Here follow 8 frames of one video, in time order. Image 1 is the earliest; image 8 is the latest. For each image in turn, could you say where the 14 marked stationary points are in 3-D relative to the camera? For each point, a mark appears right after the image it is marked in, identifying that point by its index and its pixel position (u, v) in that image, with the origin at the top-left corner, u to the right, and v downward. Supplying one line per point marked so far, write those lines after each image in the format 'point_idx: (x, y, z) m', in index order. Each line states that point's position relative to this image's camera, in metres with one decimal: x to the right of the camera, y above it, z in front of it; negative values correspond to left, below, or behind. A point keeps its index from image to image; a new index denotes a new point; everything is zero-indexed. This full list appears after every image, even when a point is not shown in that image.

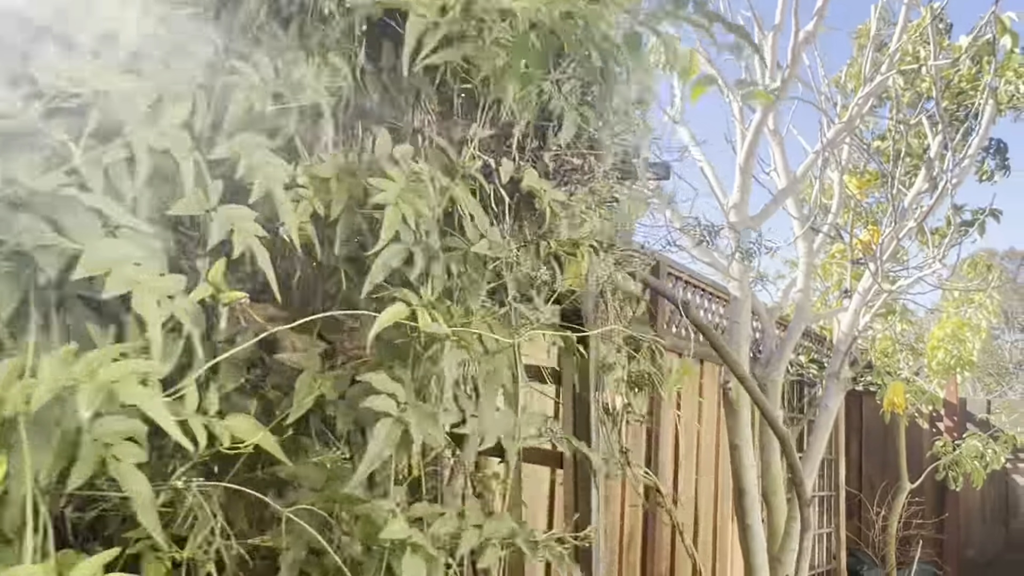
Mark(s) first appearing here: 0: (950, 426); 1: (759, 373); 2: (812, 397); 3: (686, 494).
0: (+2.4, -0.8, +4.9) m
1: (+0.8, -0.3, +3.0) m
2: (+1.3, -0.5, +4.1) m
3: (+0.6, -0.7, +3.2) m
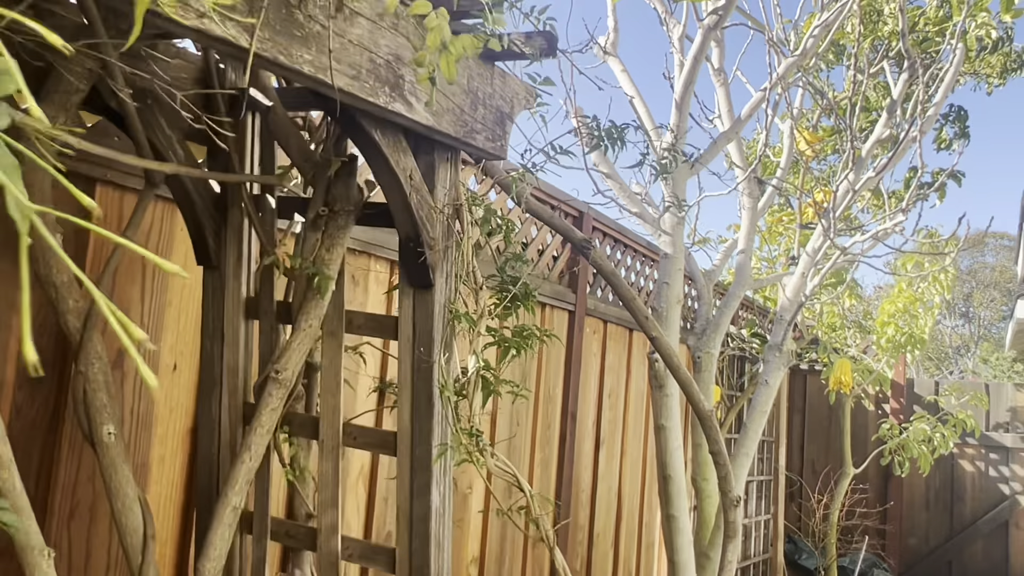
0: (+2.0, -0.6, +4.6) m
1: (+0.5, -0.2, +2.7) m
2: (+1.0, -0.4, +3.7) m
3: (+0.3, -0.6, +2.8) m
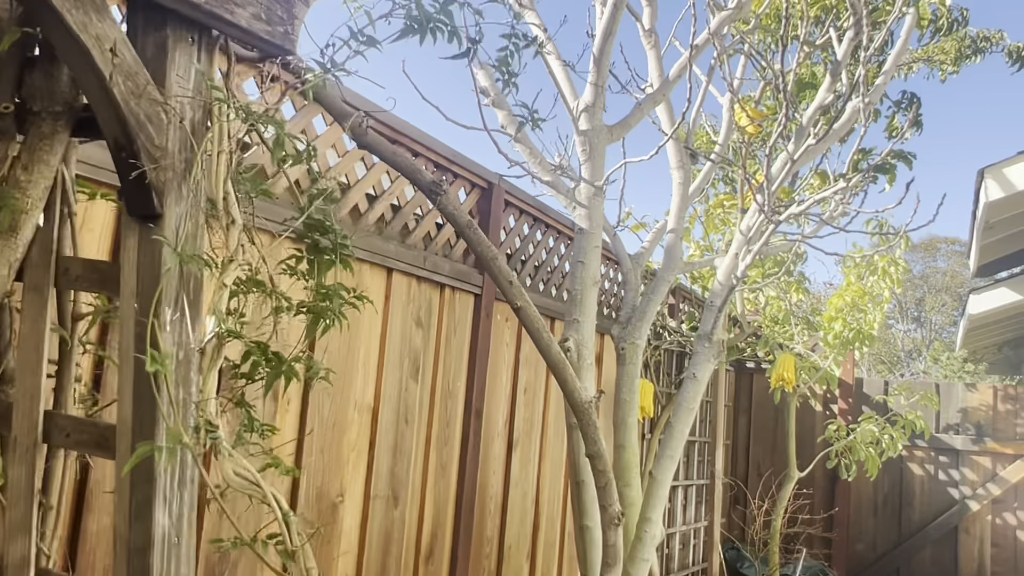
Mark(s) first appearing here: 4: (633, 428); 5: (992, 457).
0: (+1.7, -0.6, +4.4) m
1: (+0.3, -0.1, +2.4) m
2: (+0.7, -0.3, +3.5) m
3: (+0.1, -0.6, +2.5) m
4: (+0.3, -0.4, +2.3) m
5: (+2.4, -0.8, +4.4) m
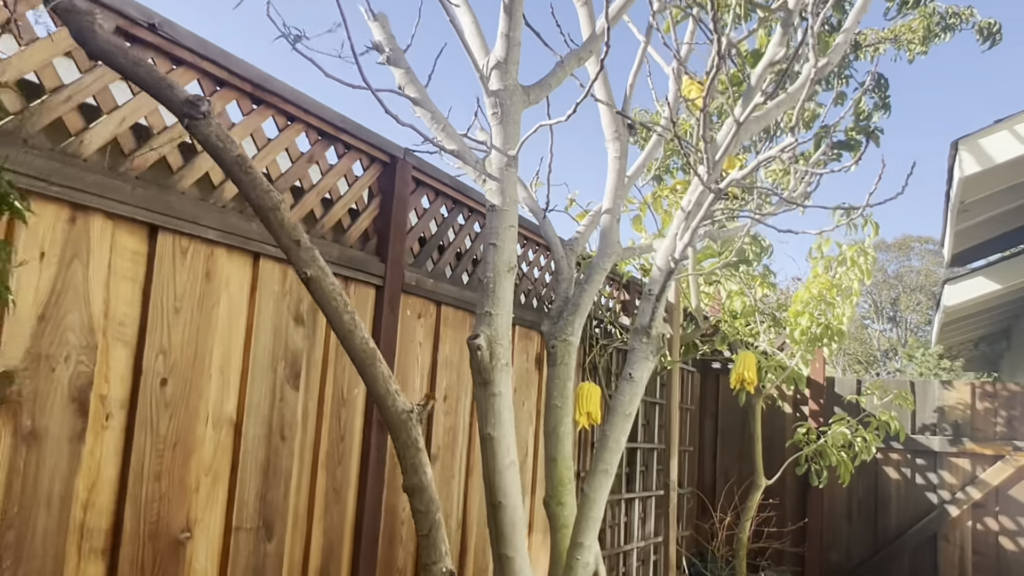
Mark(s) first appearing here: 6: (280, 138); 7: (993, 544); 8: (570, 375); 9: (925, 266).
0: (+1.4, -0.6, +4.2) m
1: (+0.1, -0.1, +2.1) m
2: (+0.4, -0.3, +3.2) m
3: (-0.1, -0.5, +2.2) m
4: (+0.1, -0.3, +2.0) m
5: (+2.1, -0.8, +4.1) m
6: (-0.4, +0.3, +1.6) m
7: (+2.2, -1.2, +4.0) m
8: (+0.1, -0.2, +2.0) m
9: (+5.2, +0.2, +11.3) m
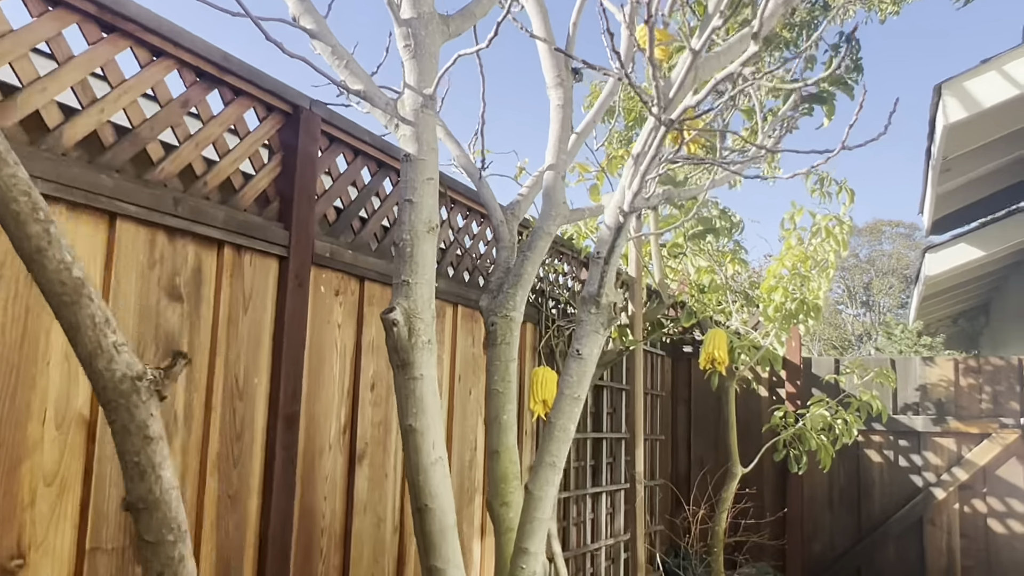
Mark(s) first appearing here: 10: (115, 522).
0: (+1.2, -0.5, +3.9) m
1: (-0.1, 0.0, +1.8) m
2: (+0.3, -0.2, +2.9) m
3: (-0.3, -0.5, +1.9) m
4: (0.0, -0.3, +1.8) m
5: (+2.0, -0.7, +3.9) m
6: (-0.6, +0.3, +1.3) m
7: (+2.0, -1.0, +3.8) m
8: (0.0, -0.1, +1.8) m
9: (+4.8, +0.5, +11.1) m
10: (-0.6, -0.3, +1.3) m
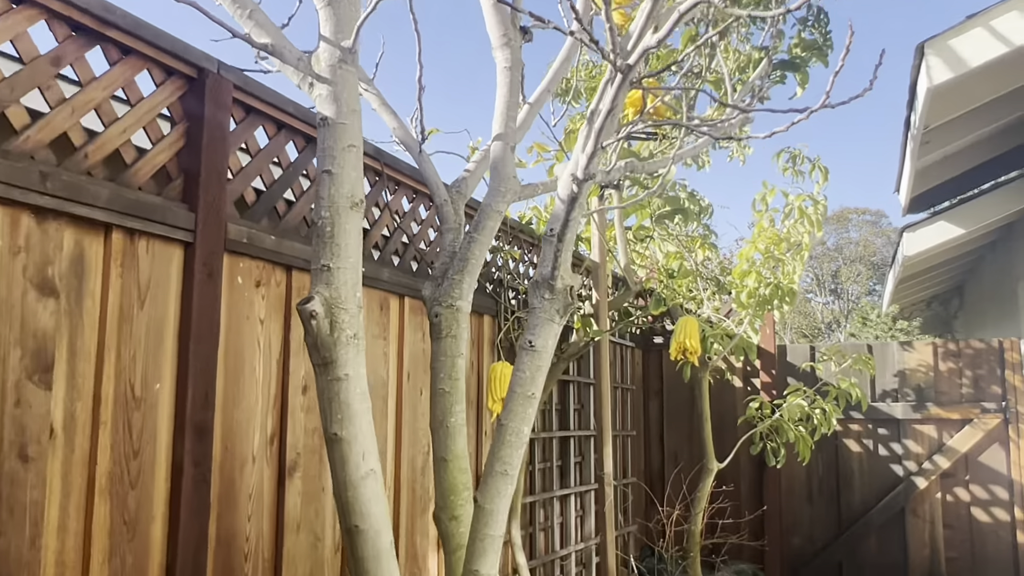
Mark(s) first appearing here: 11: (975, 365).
0: (+1.1, -0.4, +3.8) m
1: (-0.2, 0.0, +1.6) m
2: (+0.2, -0.2, +2.7) m
3: (-0.4, -0.5, +1.7) m
4: (-0.1, -0.3, +1.6) m
5: (+1.8, -0.6, +3.8) m
6: (-0.6, +0.3, +1.1) m
7: (+1.9, -0.9, +3.7) m
8: (-0.1, -0.1, +1.6) m
9: (+4.4, +0.7, +11.1) m
10: (-0.6, -0.3, +1.0) m
11: (+2.0, -0.3, +3.8) m
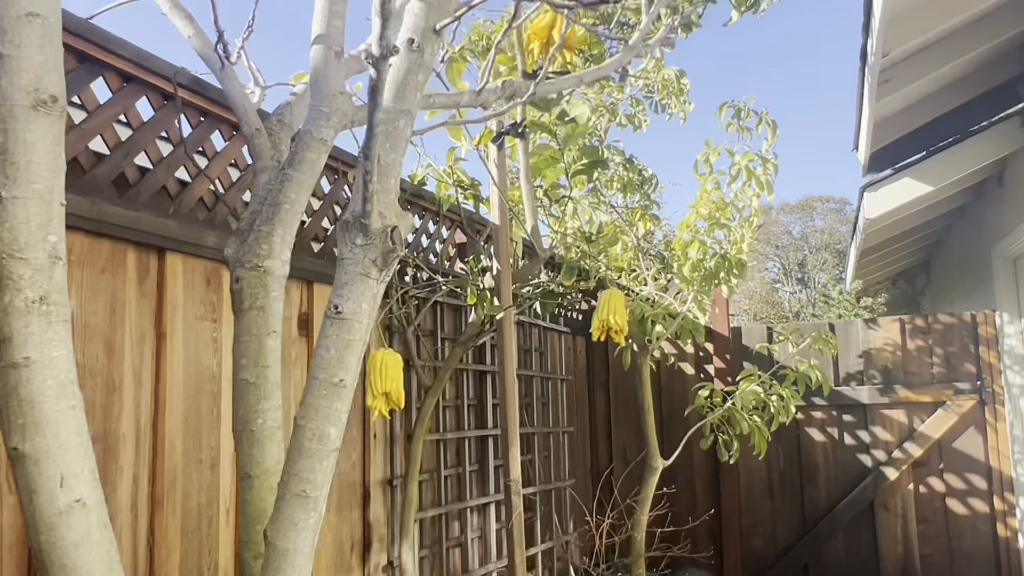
0: (+0.8, -0.3, +3.4) m
1: (-0.4, 0.0, +1.2) m
2: (-0.1, -0.1, +2.3) m
3: (-0.6, -0.4, +1.3) m
4: (-0.3, -0.2, +1.2) m
5: (+1.5, -0.5, +3.4) m
6: (-0.9, +0.4, +0.7) m
7: (+1.6, -0.8, +3.3) m
8: (-0.3, -0.1, +1.2) m
9: (+3.9, +0.8, +10.8) m
10: (-0.8, -0.3, +0.6) m
11: (+1.7, -0.2, +3.4) m
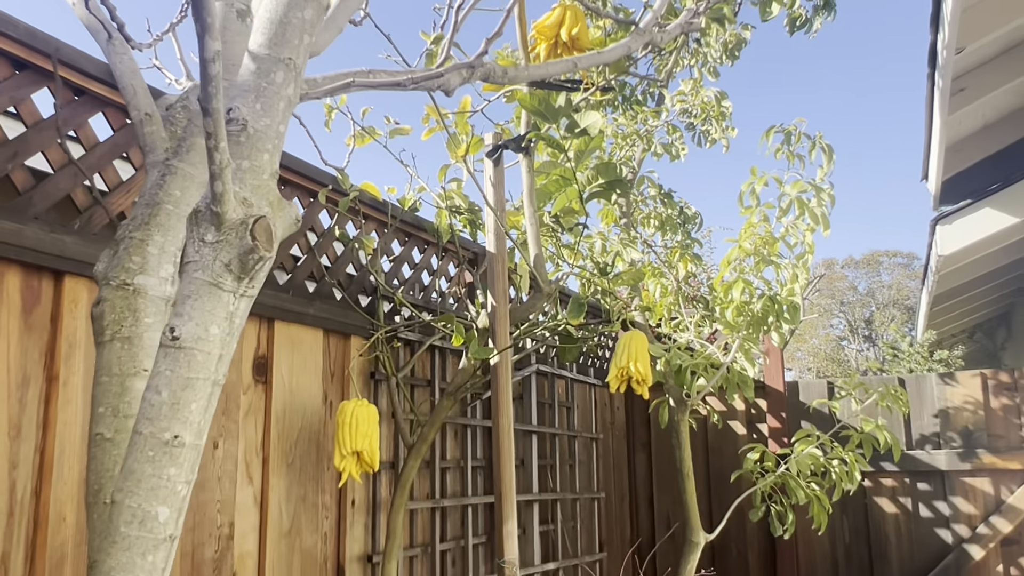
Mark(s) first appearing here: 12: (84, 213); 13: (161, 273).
0: (+0.9, -0.5, +3.0) m
1: (-0.4, 0.0, +0.9) m
2: (-0.1, -0.2, +2.0) m
3: (-0.6, -0.4, +1.0) m
4: (-0.4, -0.2, +0.9) m
5: (+1.6, -0.6, +3.0) m
6: (-1.0, +0.4, +0.5) m
7: (+1.7, -1.0, +2.9) m
8: (-0.4, -0.1, +0.9) m
9: (+4.4, +0.2, +10.3) m
10: (-0.9, -0.3, +0.3) m
11: (+1.8, -0.4, +3.0) m
12: (-0.6, +0.1, +1.2) m
13: (-0.4, 0.0, +0.9) m
